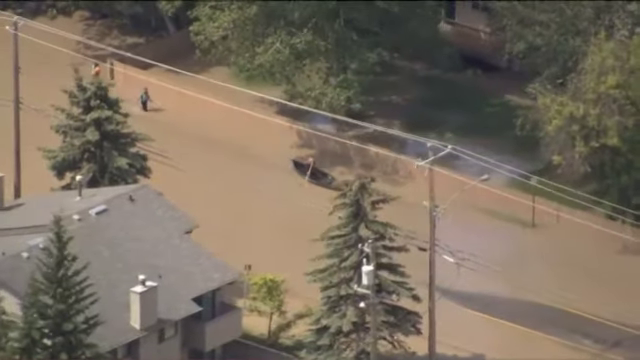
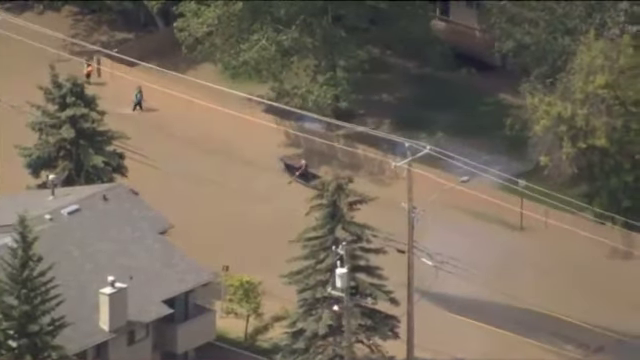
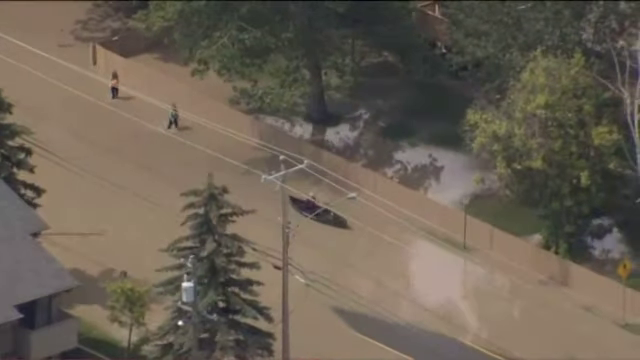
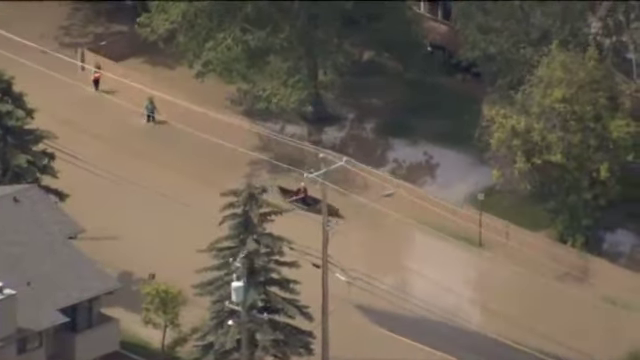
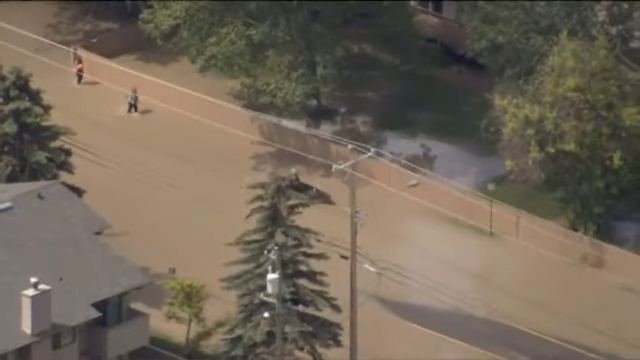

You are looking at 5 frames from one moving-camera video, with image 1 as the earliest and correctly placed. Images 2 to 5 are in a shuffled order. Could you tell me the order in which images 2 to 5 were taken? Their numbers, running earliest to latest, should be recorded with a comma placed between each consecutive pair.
2, 5, 4, 3
